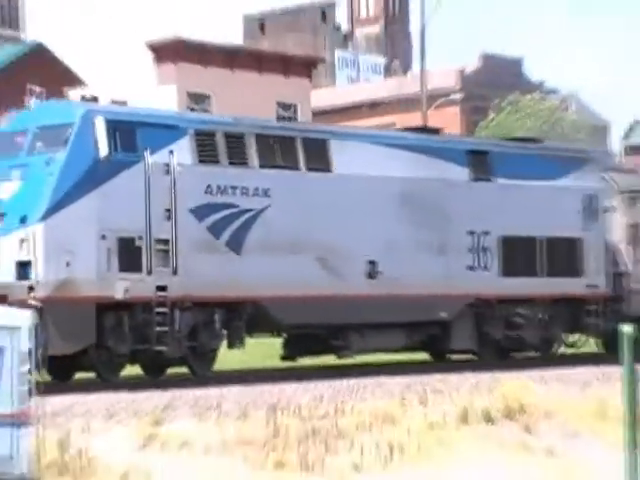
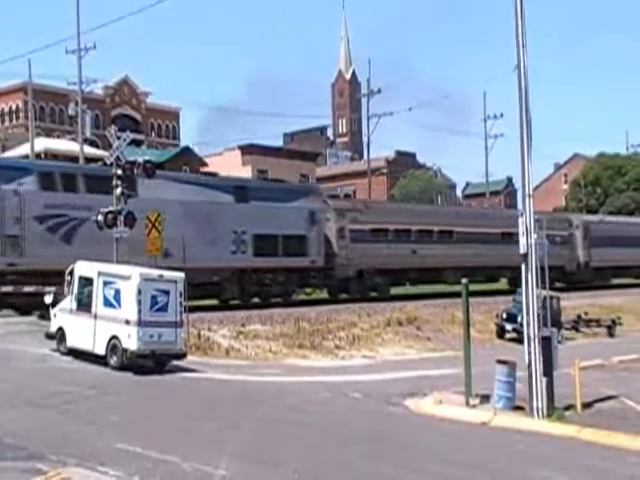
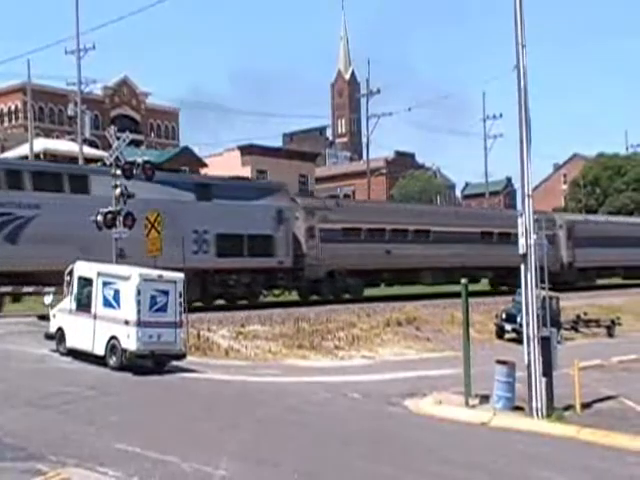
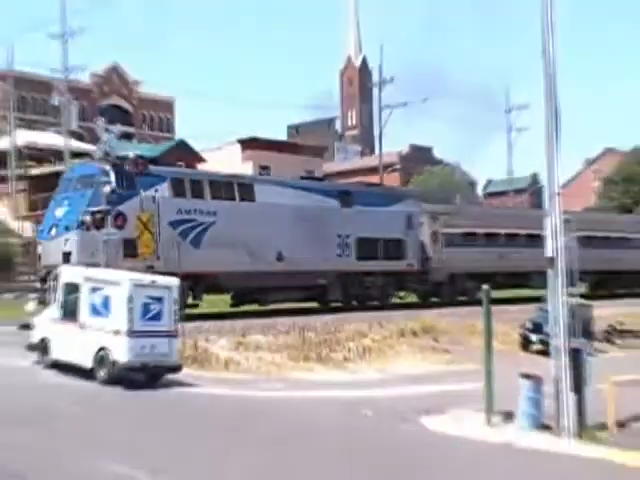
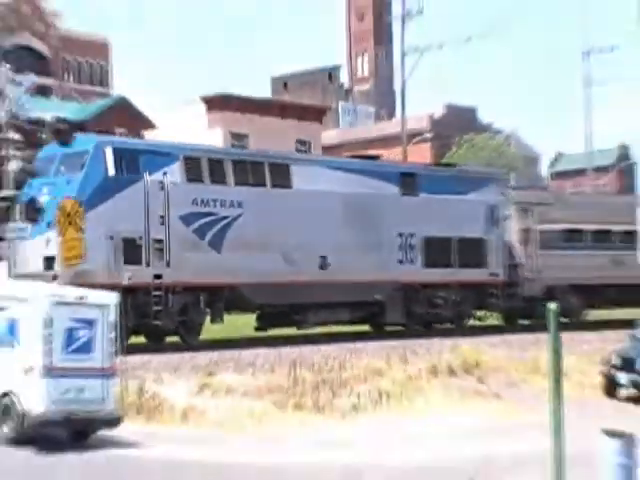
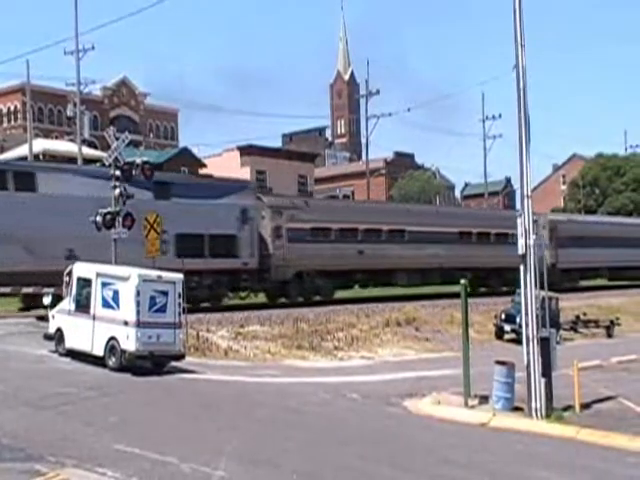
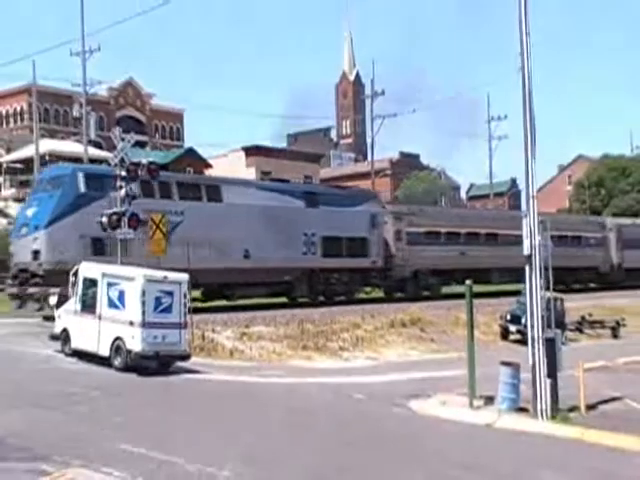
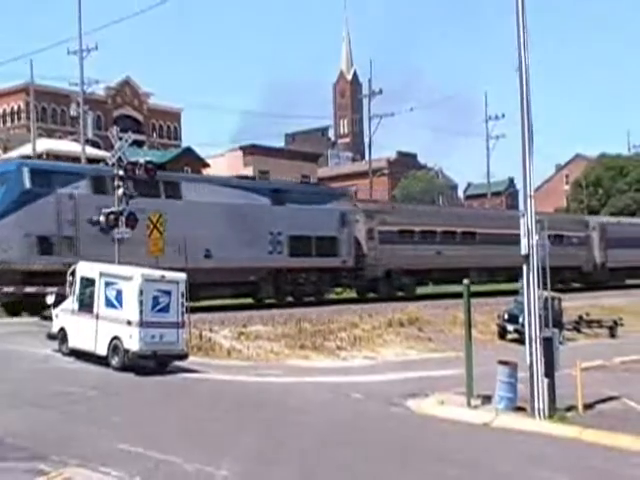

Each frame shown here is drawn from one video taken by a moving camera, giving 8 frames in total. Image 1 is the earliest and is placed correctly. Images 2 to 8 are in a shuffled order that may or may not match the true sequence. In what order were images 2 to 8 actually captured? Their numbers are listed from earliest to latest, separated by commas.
5, 4, 7, 8, 2, 3, 6
